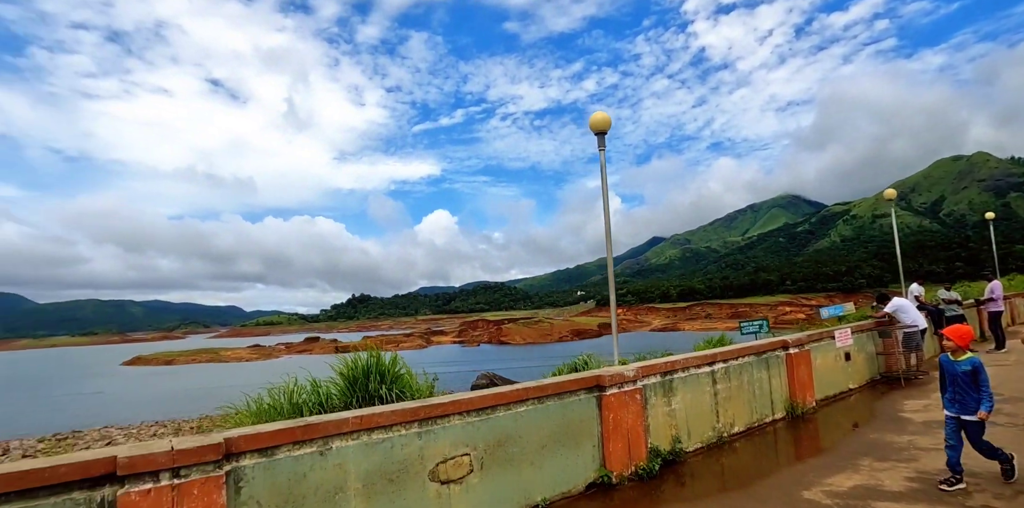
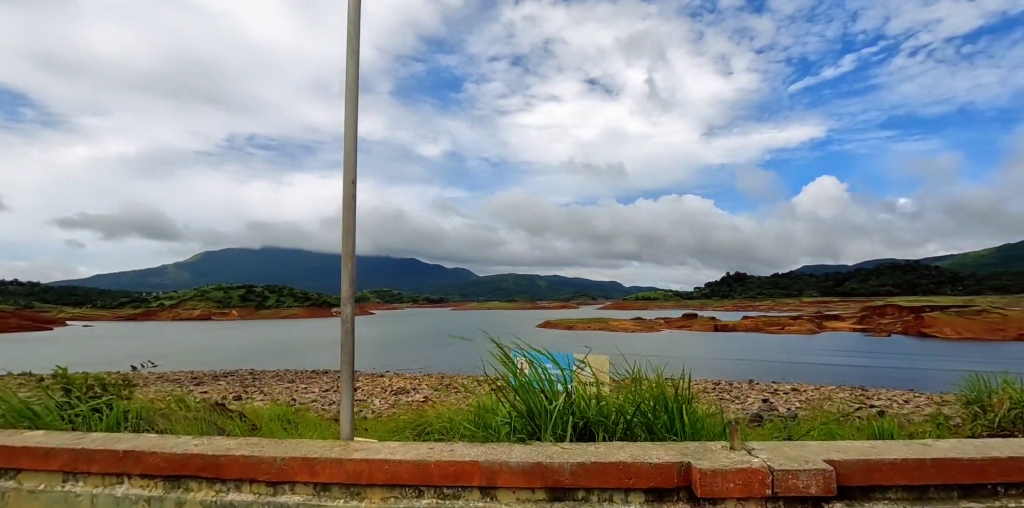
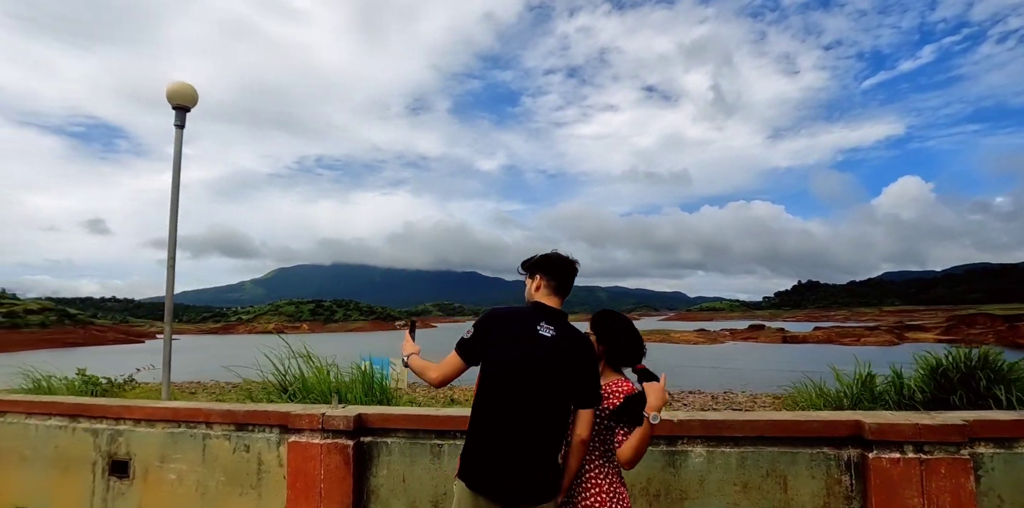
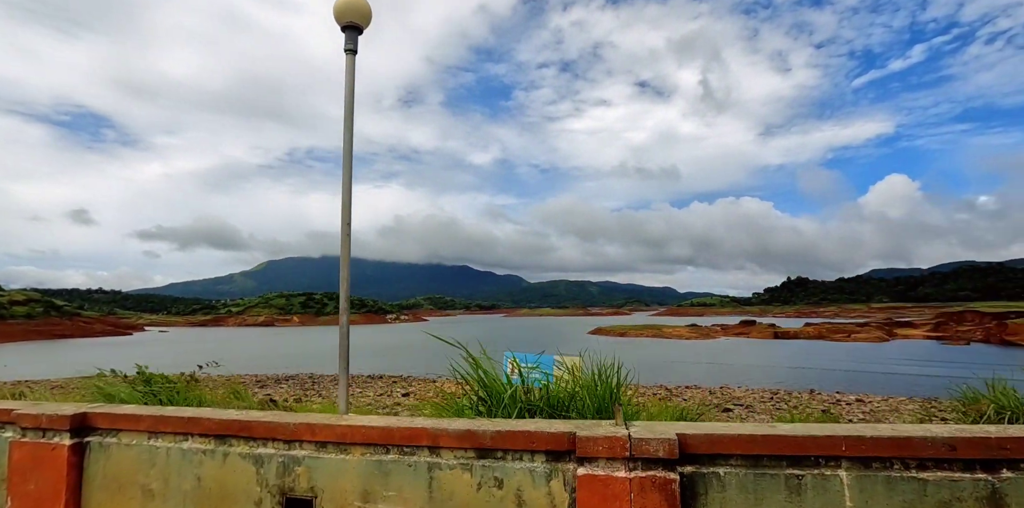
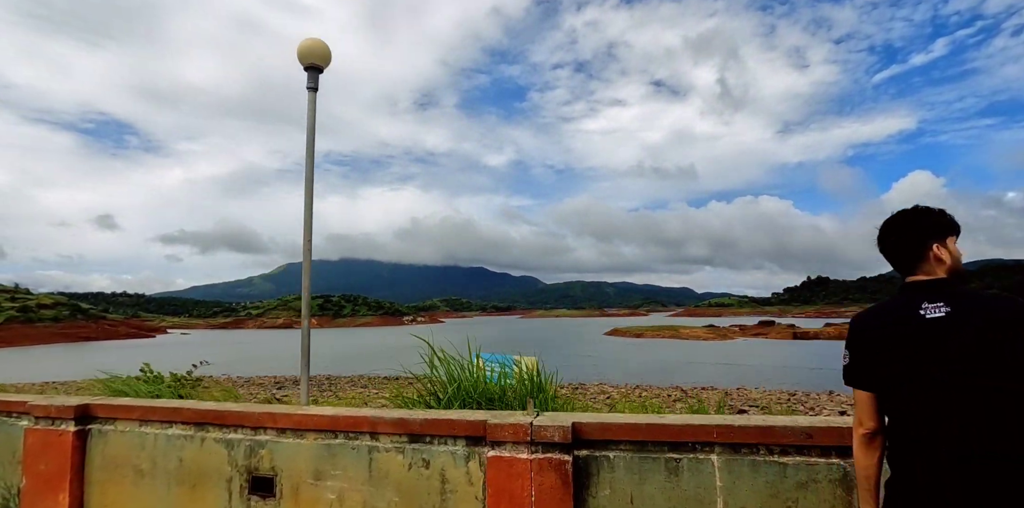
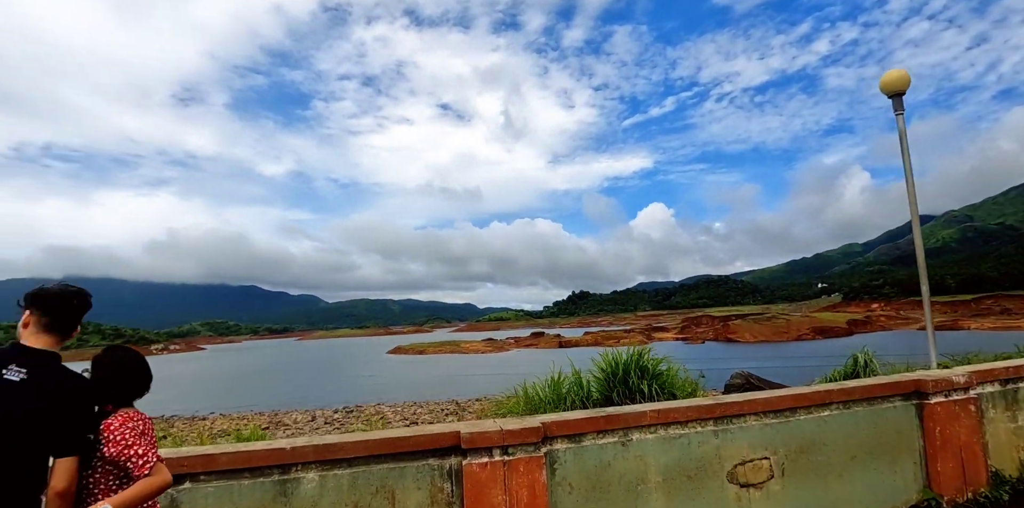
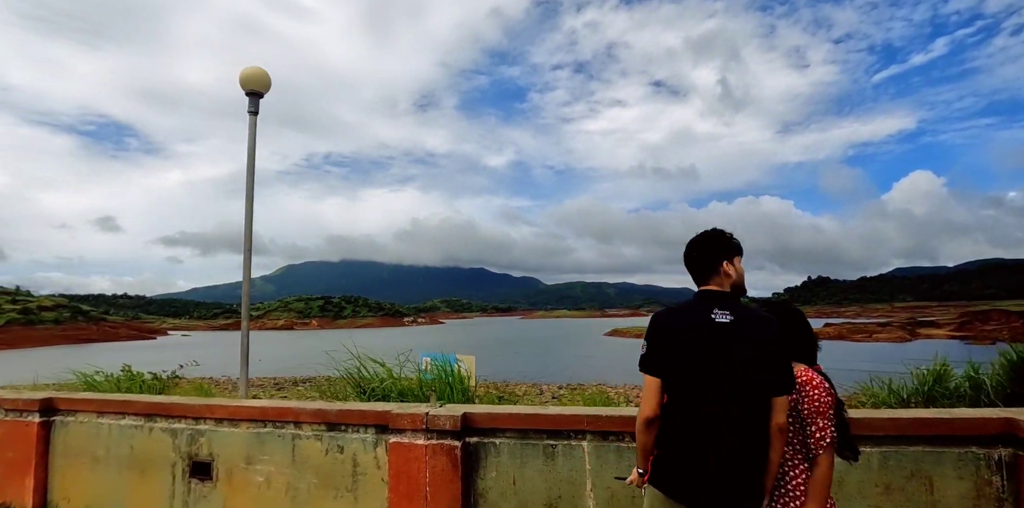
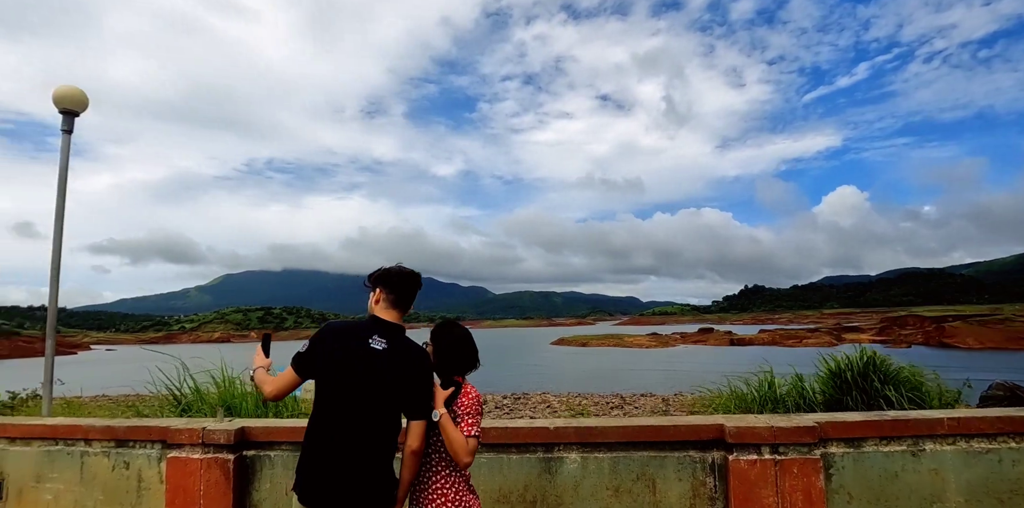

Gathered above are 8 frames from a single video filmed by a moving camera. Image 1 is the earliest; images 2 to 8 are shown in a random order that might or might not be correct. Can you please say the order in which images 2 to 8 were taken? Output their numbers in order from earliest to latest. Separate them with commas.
6, 8, 3, 7, 5, 4, 2
